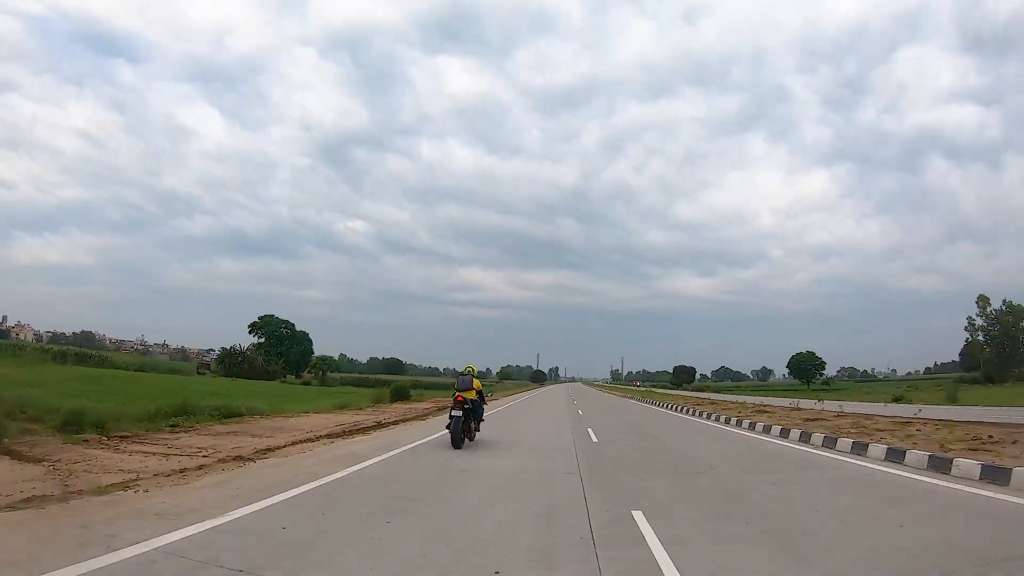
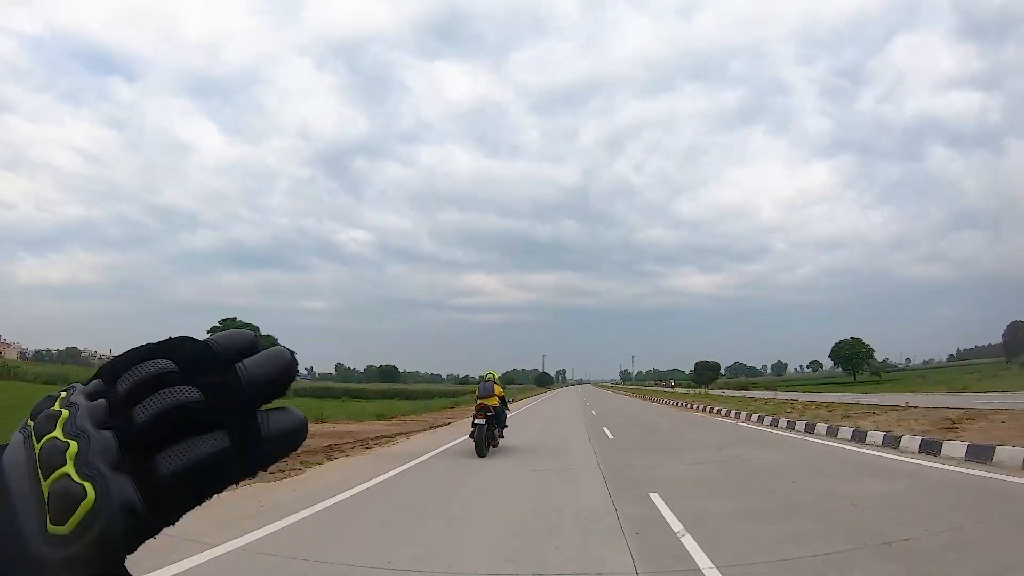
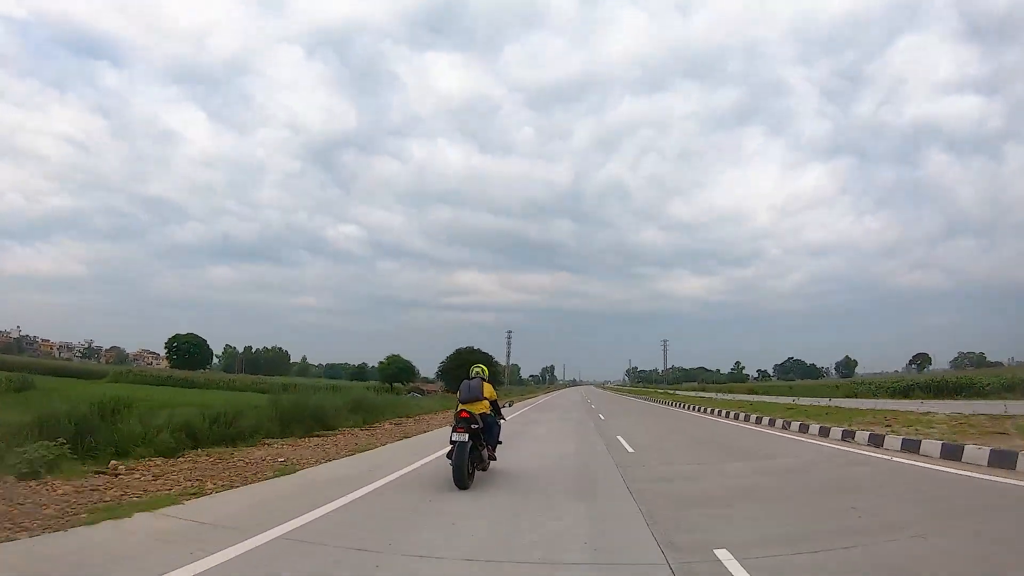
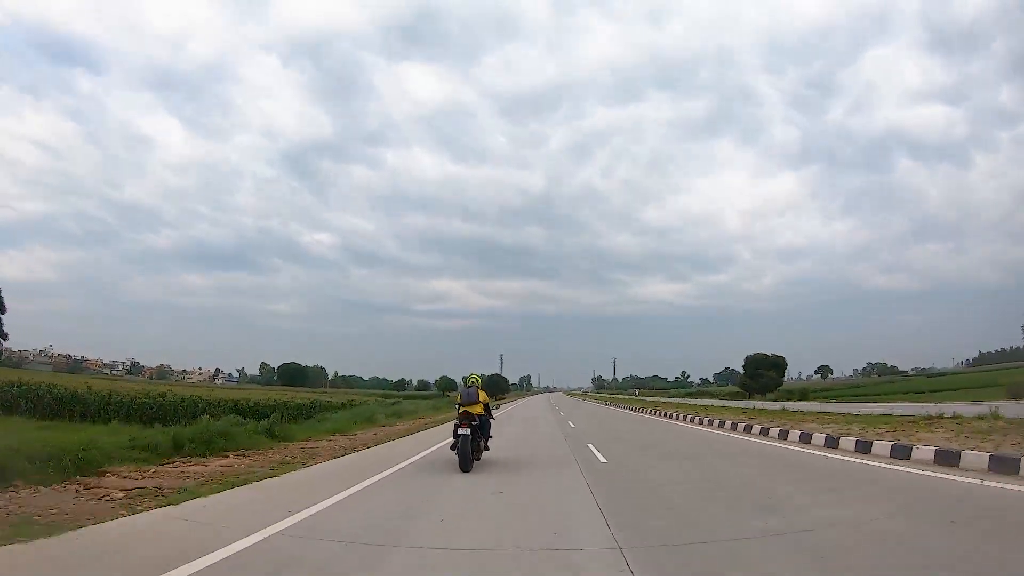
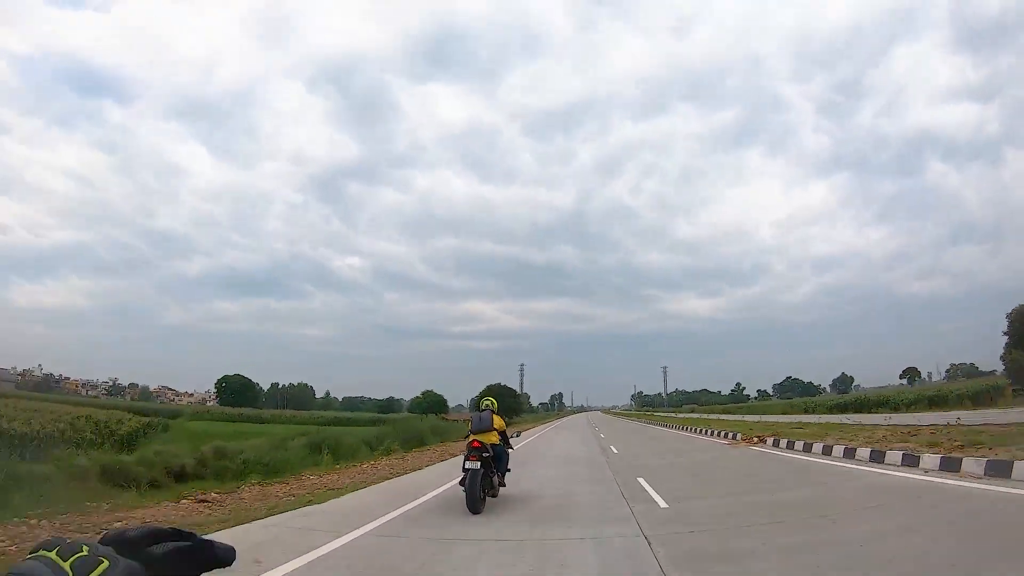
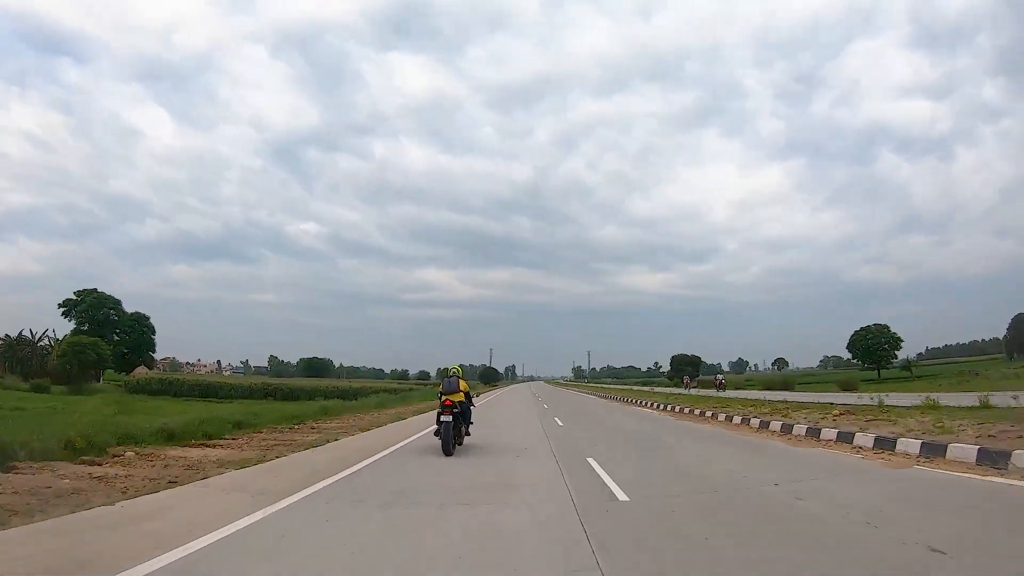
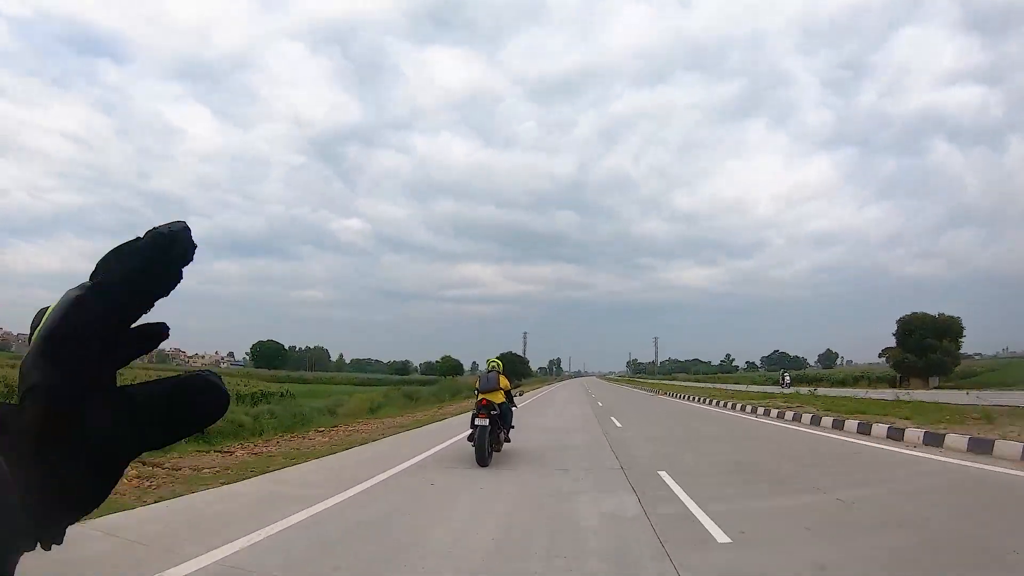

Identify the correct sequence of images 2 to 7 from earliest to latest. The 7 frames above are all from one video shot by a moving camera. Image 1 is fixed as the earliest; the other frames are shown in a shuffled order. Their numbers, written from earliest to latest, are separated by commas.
2, 6, 4, 7, 5, 3
